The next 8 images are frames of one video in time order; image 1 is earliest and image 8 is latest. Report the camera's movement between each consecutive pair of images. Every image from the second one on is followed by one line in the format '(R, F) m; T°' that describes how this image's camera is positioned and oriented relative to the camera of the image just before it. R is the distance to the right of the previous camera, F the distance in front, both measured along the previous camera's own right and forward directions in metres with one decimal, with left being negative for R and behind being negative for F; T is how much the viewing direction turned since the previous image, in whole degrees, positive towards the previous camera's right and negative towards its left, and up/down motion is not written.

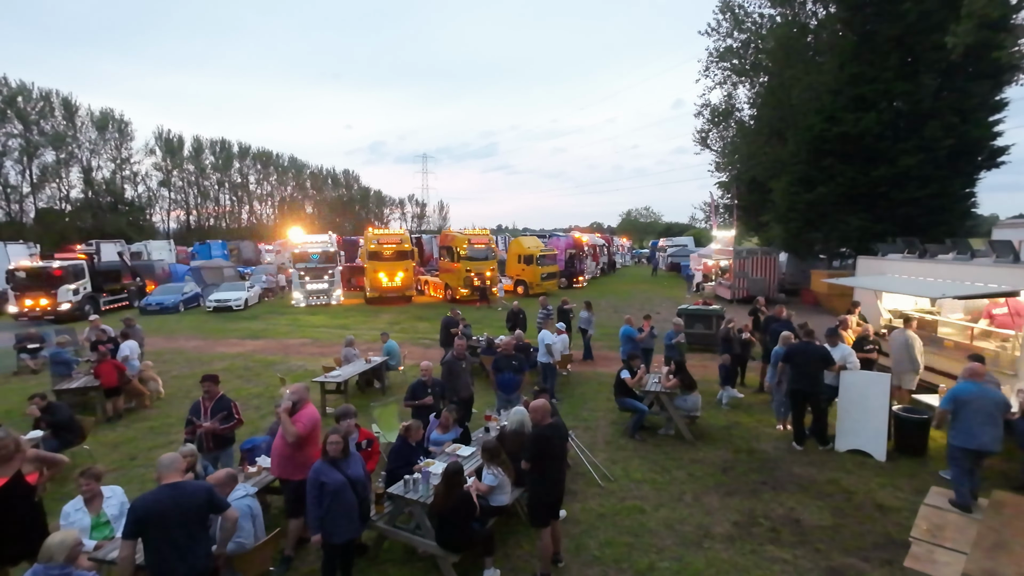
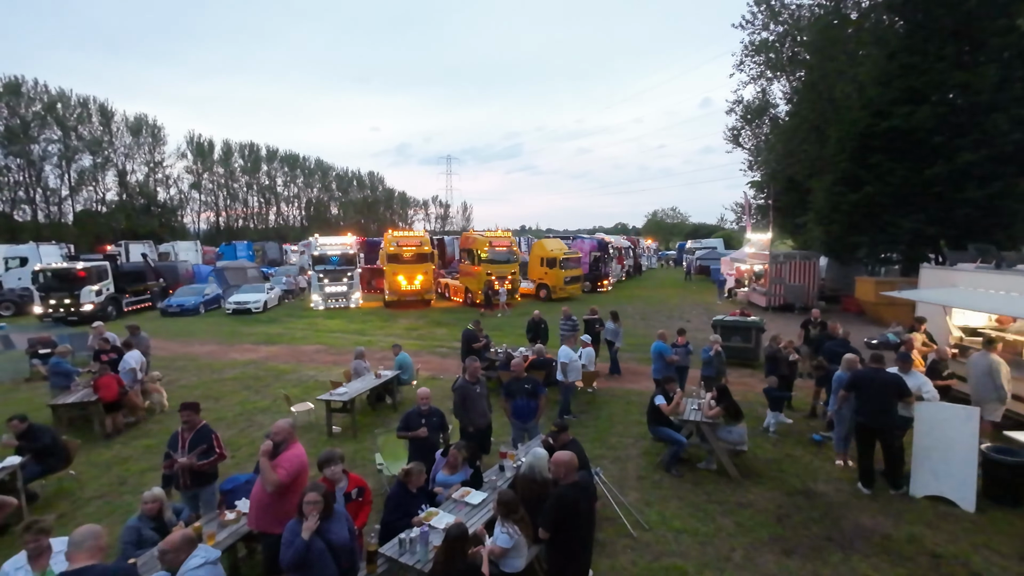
(0.0, +0.9) m; -3°
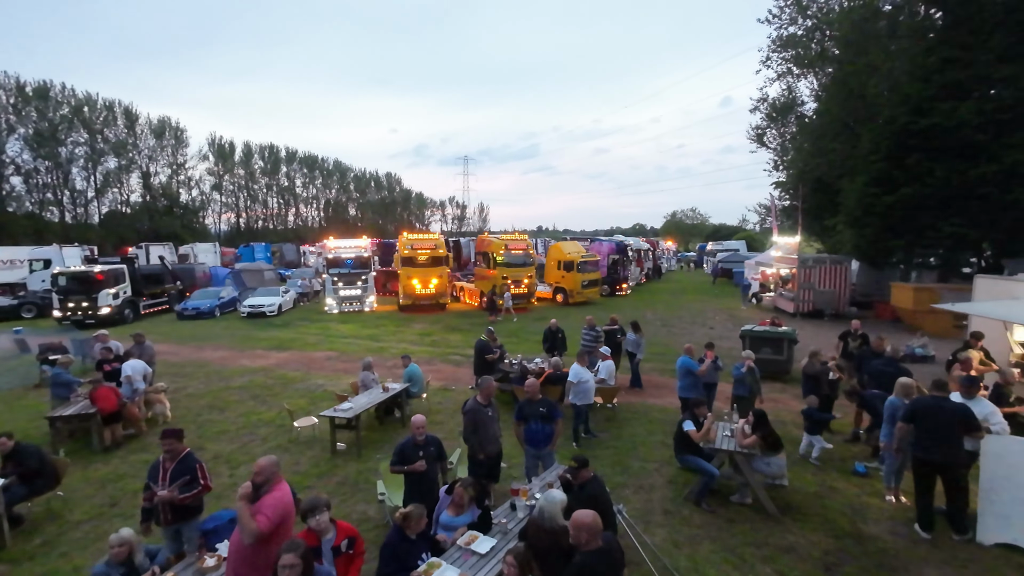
(0.0, +0.6) m; -2°
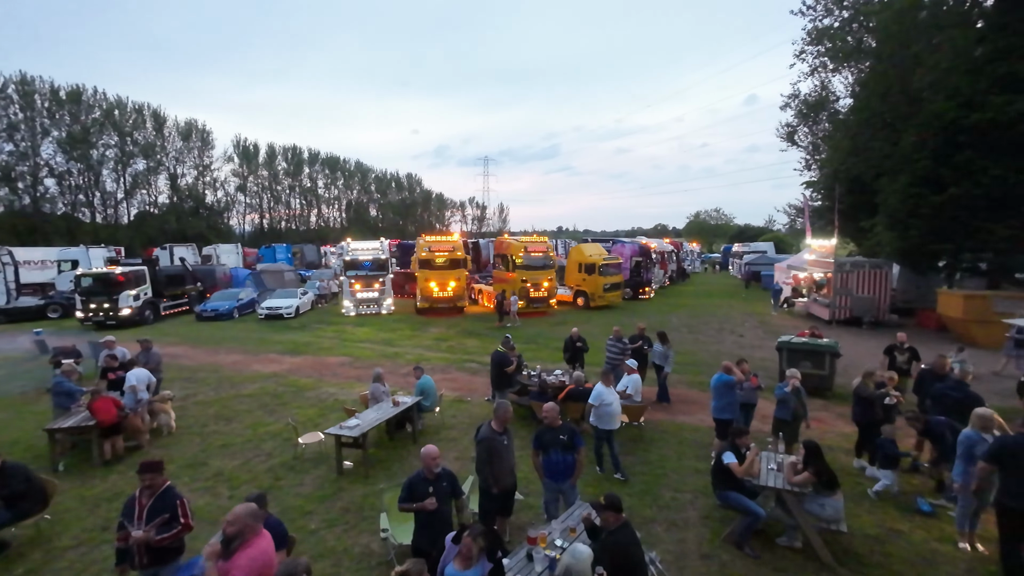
(0.0, +0.7) m; -2°
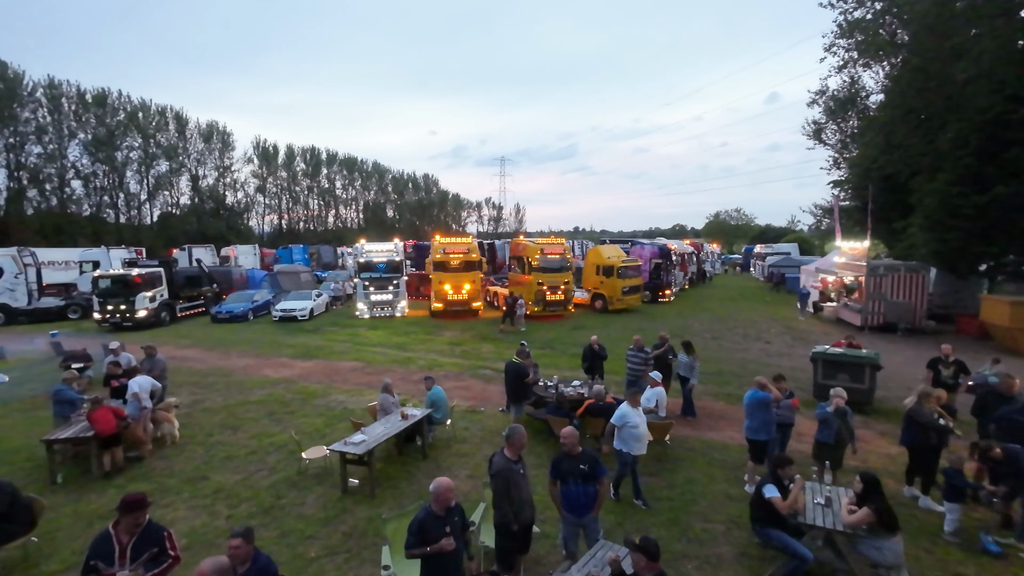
(0.0, +0.6) m; -2°
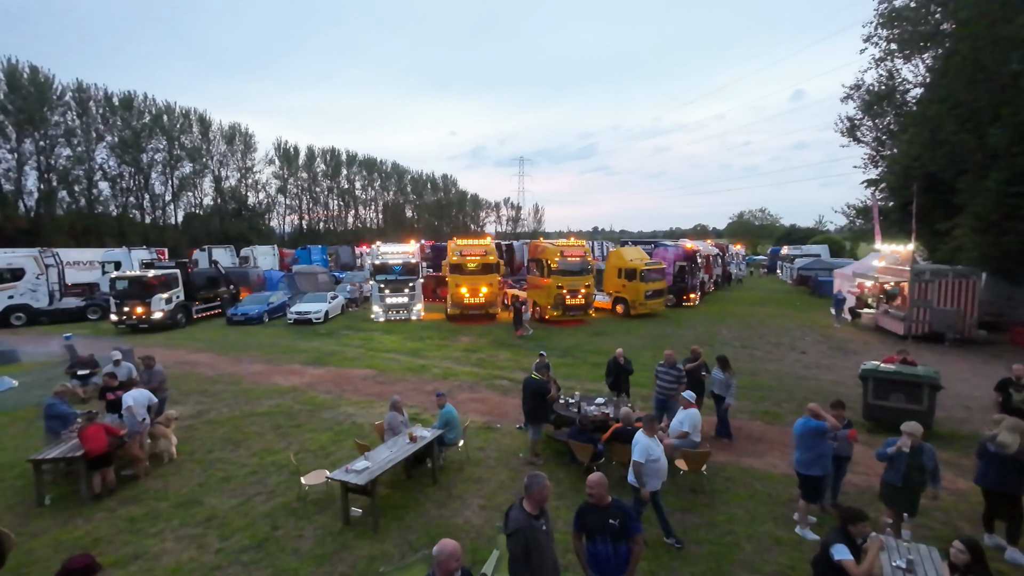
(0.0, +0.8) m; -2°
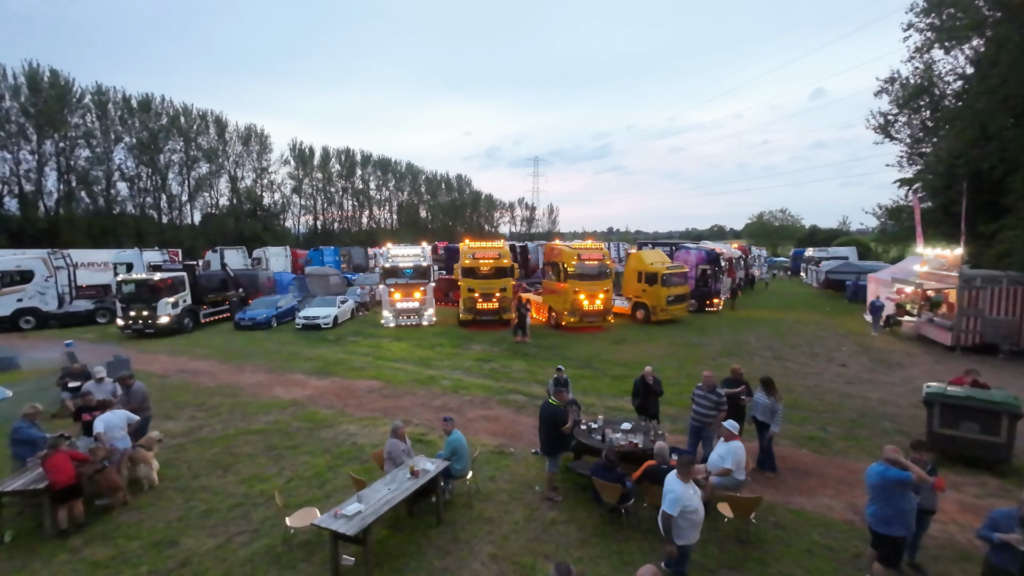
(0.0, +1.0) m; -2°
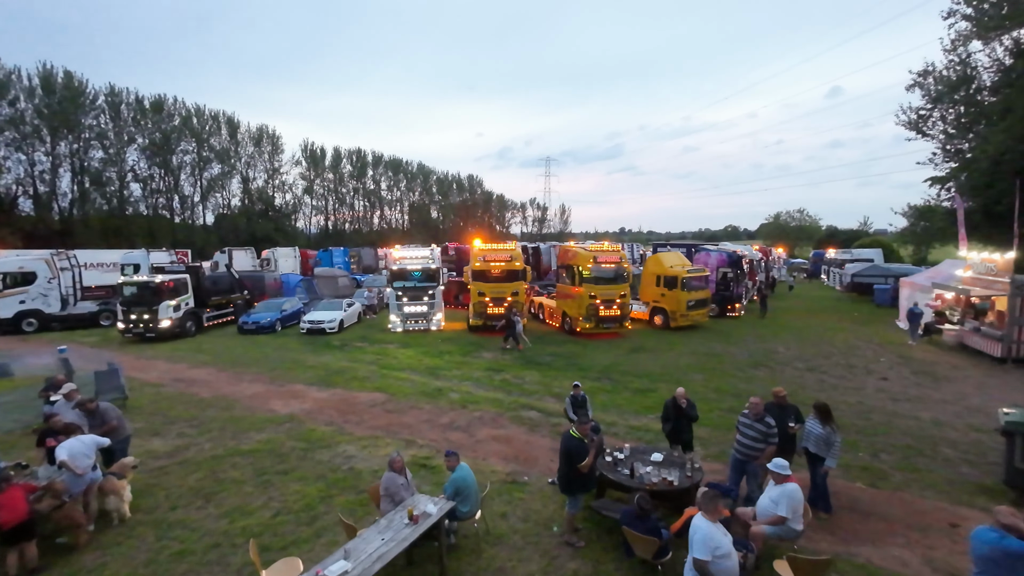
(-0.1, +1.0) m; -1°
